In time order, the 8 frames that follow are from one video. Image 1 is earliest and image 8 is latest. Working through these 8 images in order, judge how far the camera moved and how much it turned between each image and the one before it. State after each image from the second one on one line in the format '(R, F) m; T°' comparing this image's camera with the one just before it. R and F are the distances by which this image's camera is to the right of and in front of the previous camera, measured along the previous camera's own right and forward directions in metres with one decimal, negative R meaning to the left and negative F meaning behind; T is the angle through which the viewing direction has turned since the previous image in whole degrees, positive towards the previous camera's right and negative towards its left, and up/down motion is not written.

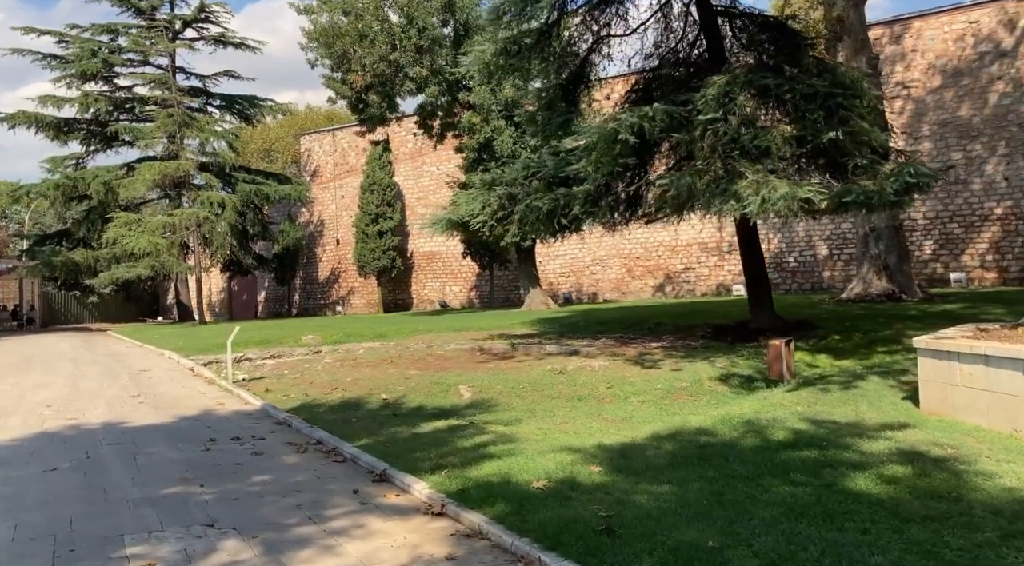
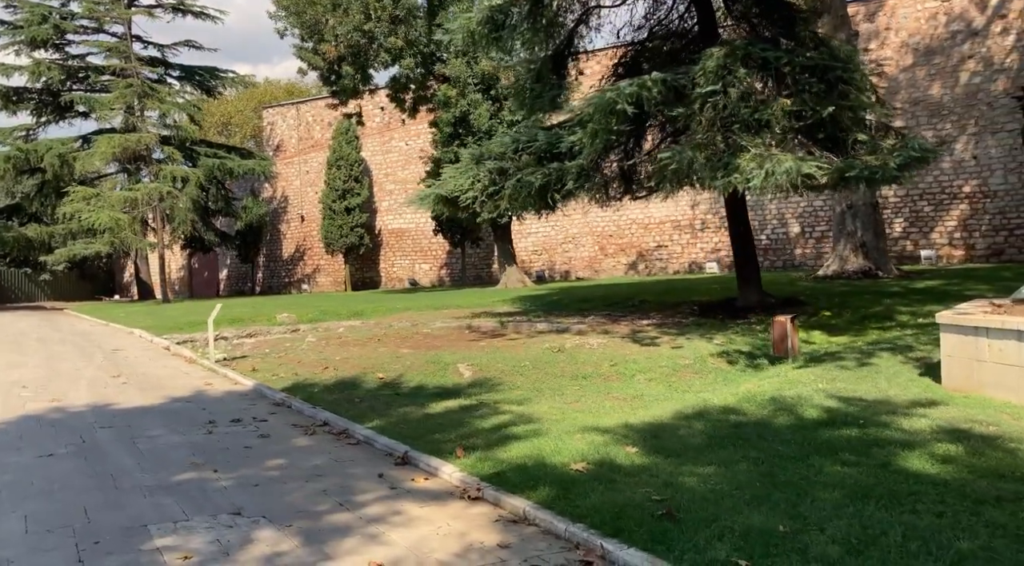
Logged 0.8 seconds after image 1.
(-0.5, +0.3) m; +3°
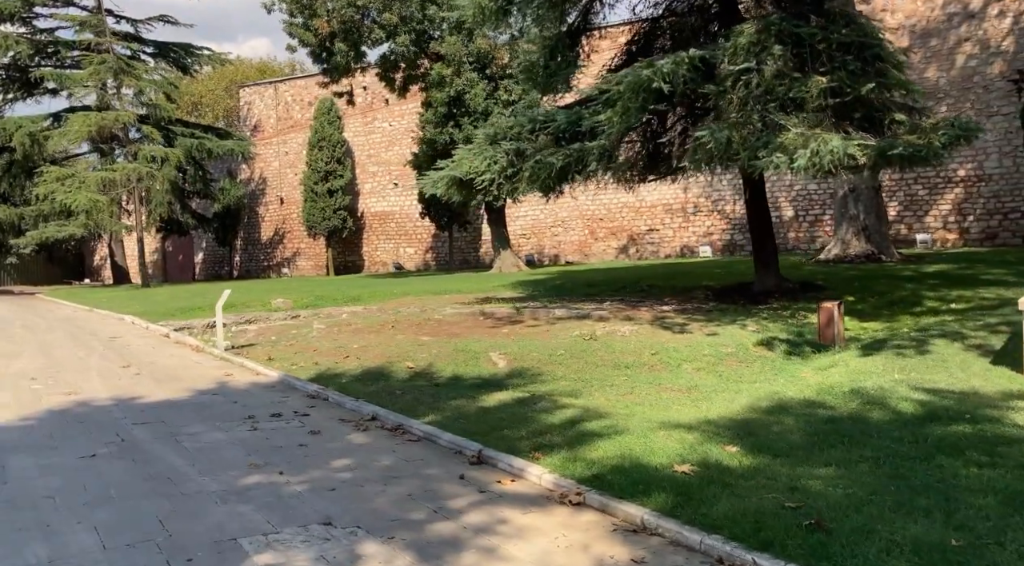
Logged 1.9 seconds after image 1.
(-0.8, +0.5) m; +2°
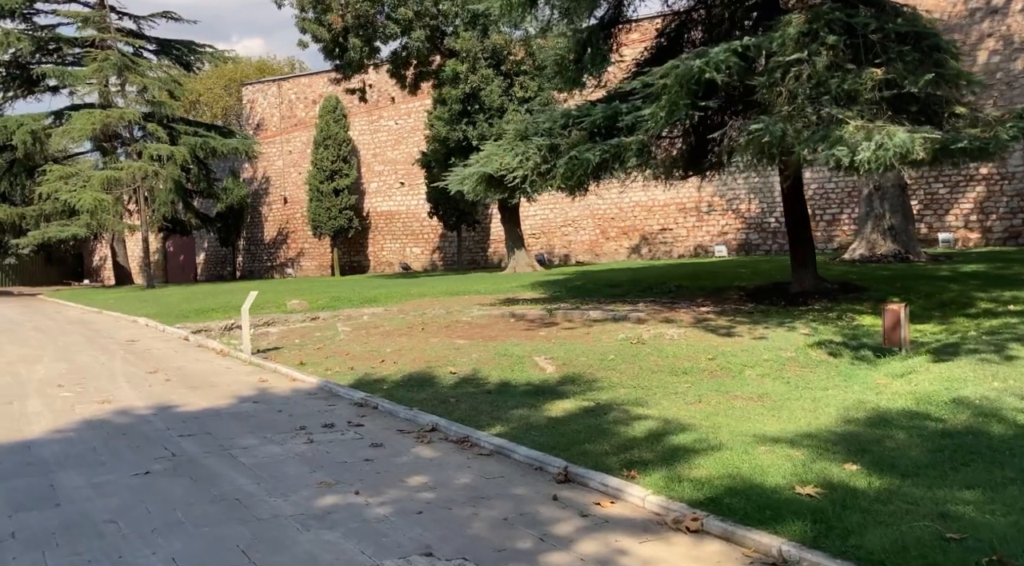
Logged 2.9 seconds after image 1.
(-0.6, +0.5) m; 0°
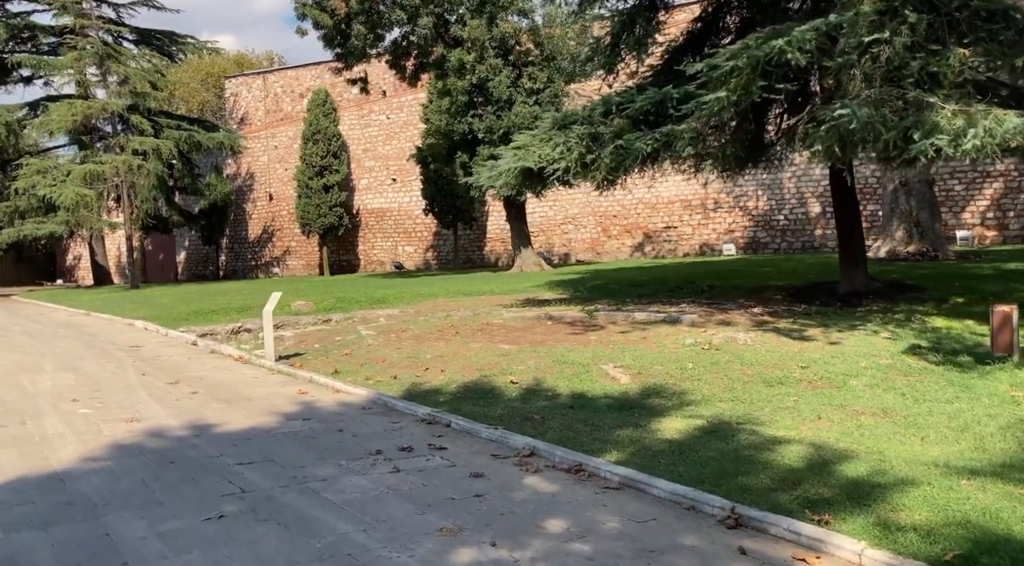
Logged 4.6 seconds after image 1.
(-0.9, +1.0) m; +2°
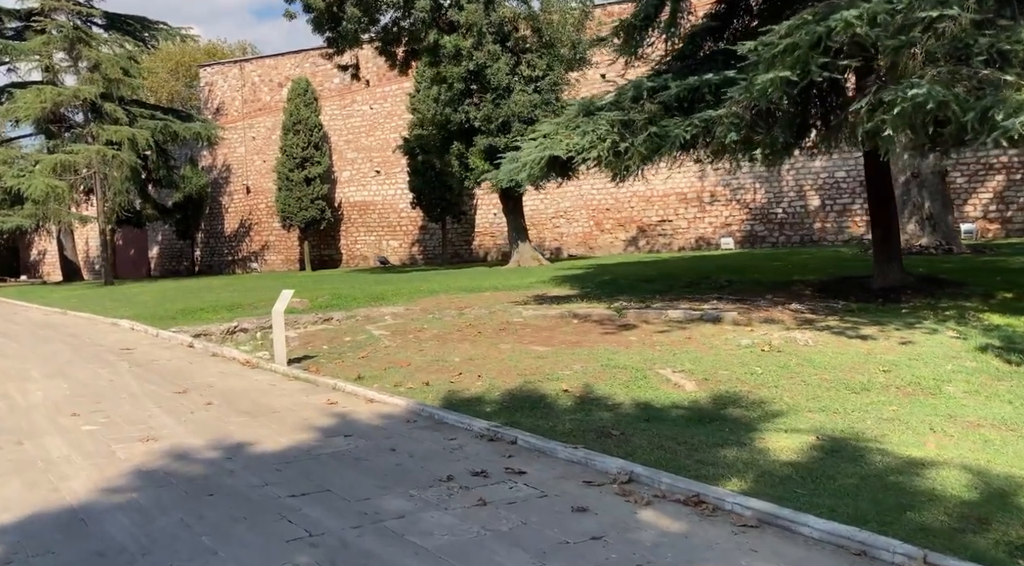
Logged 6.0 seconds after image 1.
(-0.7, +0.9) m; +2°
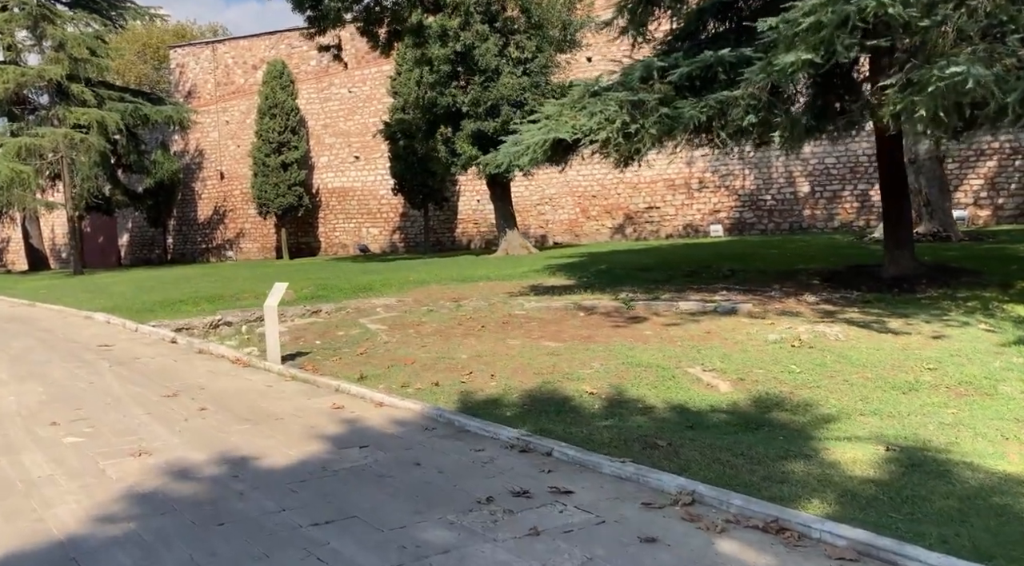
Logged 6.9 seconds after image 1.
(-0.4, +0.6) m; +2°
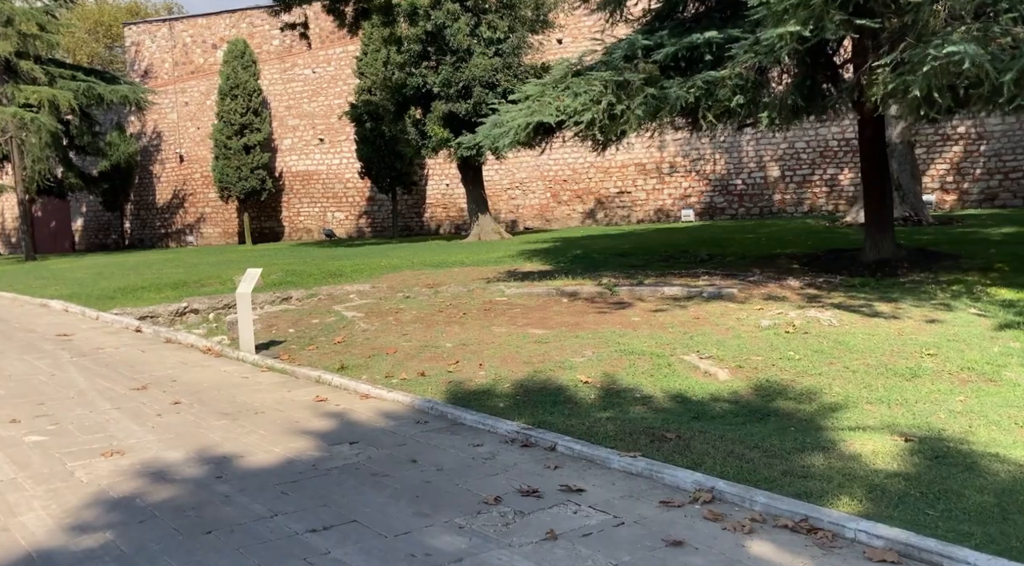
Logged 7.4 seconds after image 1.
(-0.2, +0.3) m; +2°
